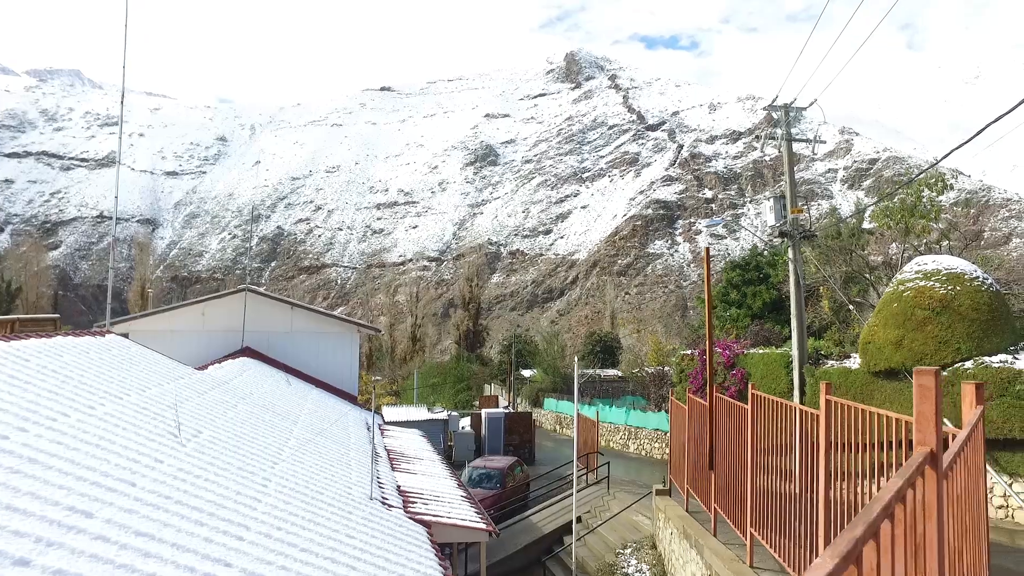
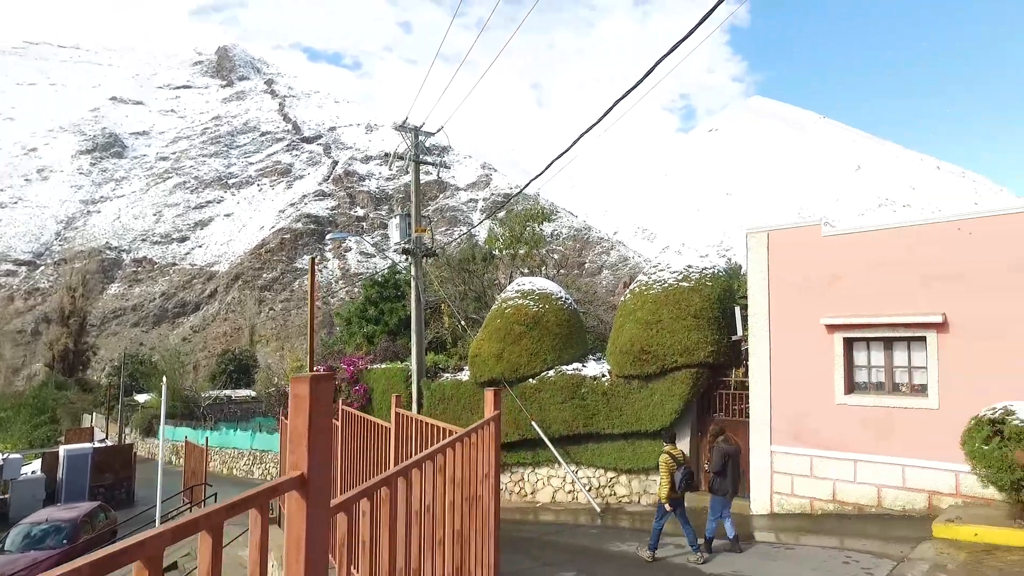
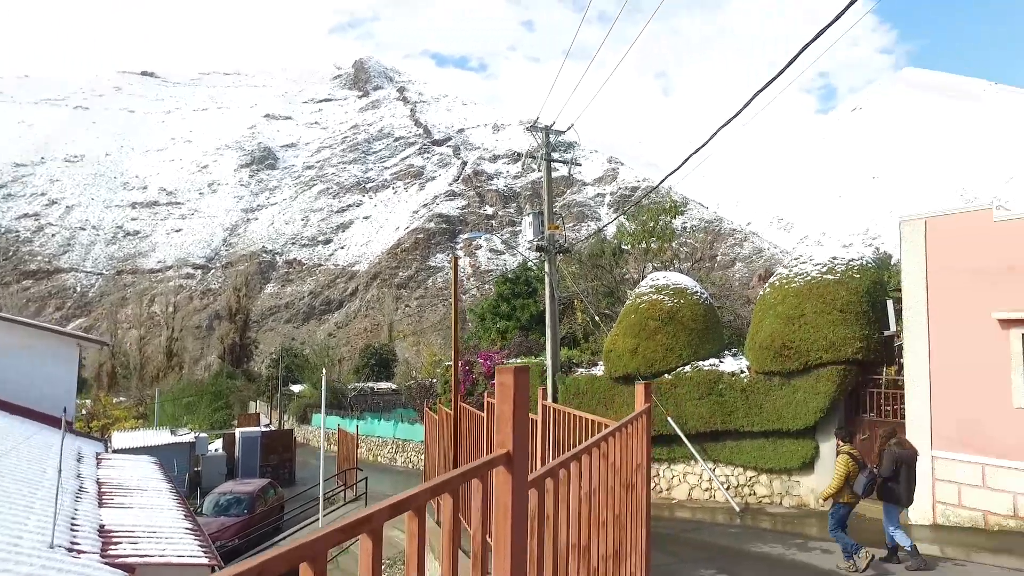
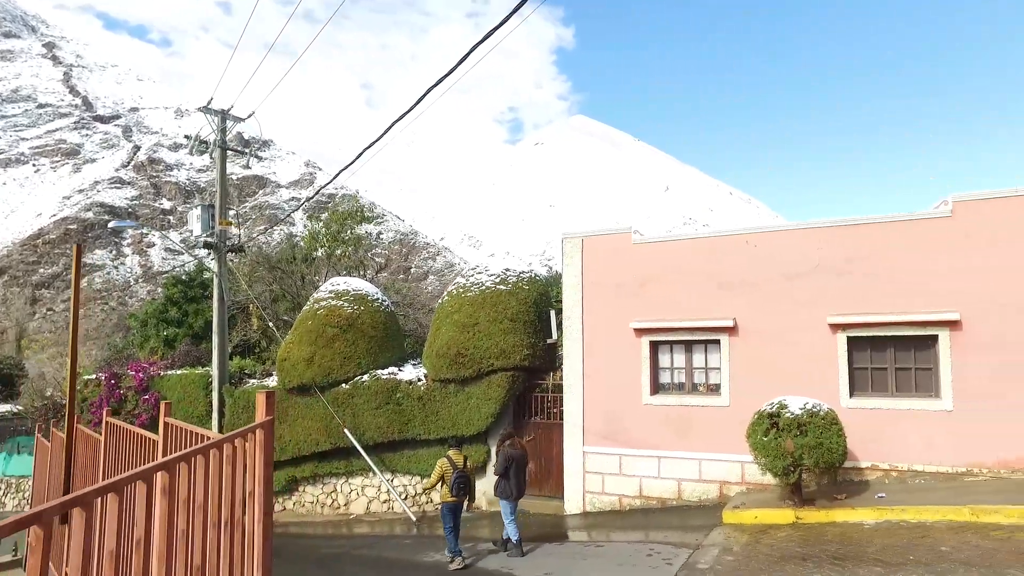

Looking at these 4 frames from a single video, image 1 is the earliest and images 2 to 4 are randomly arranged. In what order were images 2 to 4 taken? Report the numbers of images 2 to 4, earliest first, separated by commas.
3, 2, 4
